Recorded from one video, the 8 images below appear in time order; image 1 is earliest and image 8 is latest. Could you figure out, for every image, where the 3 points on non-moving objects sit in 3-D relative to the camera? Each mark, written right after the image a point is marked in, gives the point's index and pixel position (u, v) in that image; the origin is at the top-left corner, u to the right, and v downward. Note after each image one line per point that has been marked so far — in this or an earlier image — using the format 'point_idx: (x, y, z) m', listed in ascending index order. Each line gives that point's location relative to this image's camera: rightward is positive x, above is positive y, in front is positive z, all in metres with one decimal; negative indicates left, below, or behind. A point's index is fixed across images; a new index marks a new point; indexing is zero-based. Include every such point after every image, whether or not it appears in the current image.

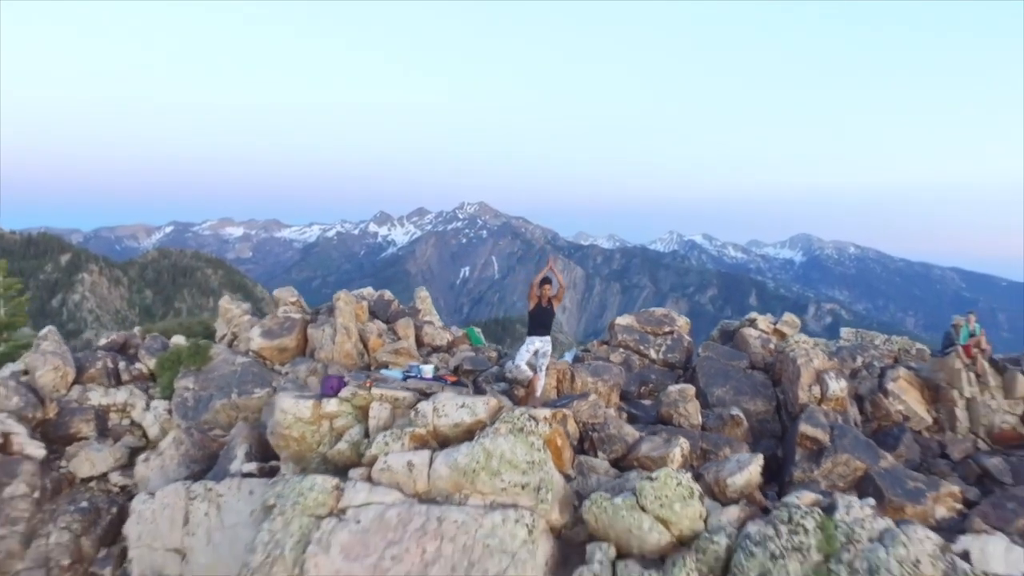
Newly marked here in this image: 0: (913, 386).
0: (+7.8, -1.9, +15.5) m
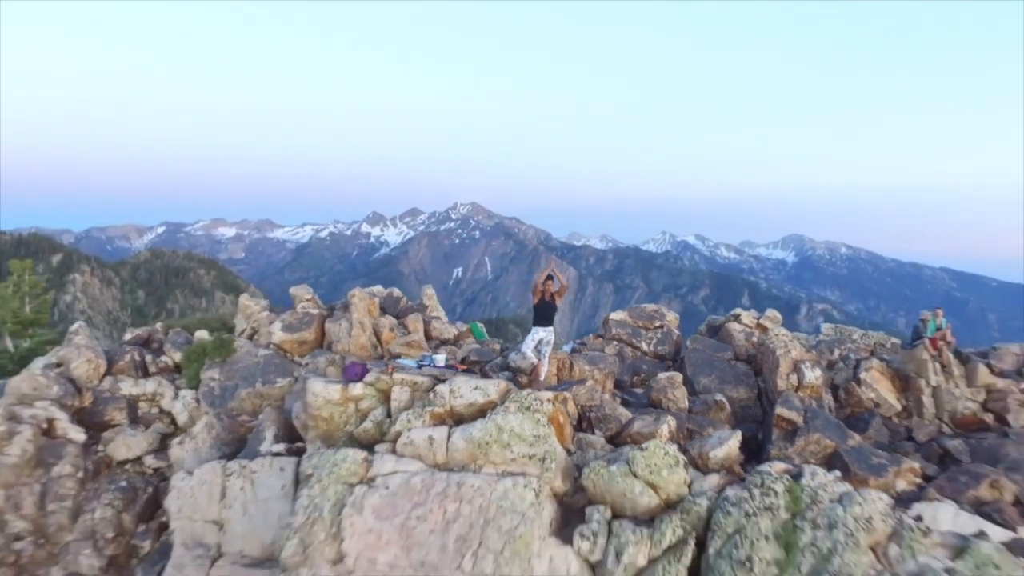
0: (+7.8, -1.8, +16.8) m
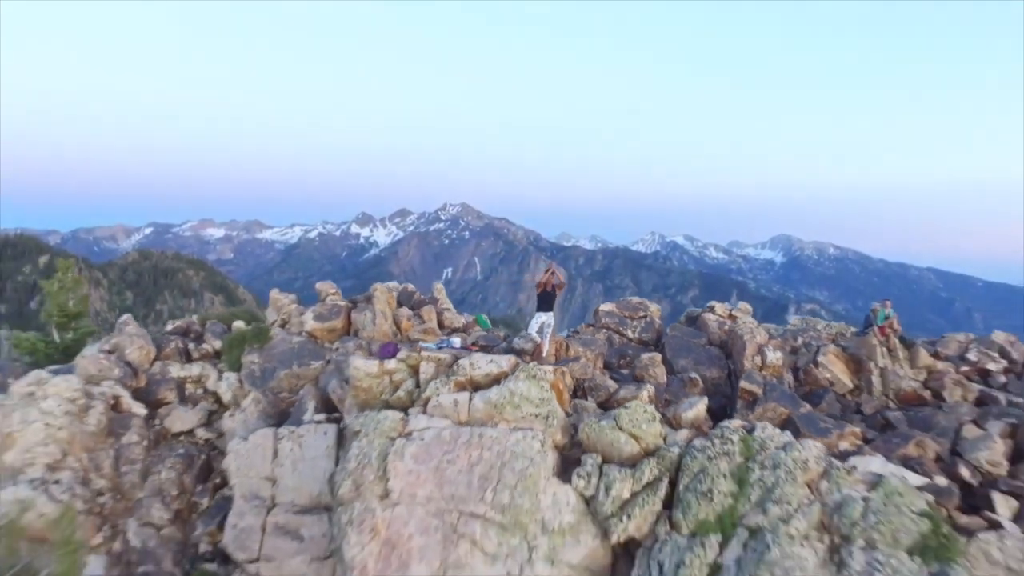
0: (+7.9, -1.7, +19.2) m
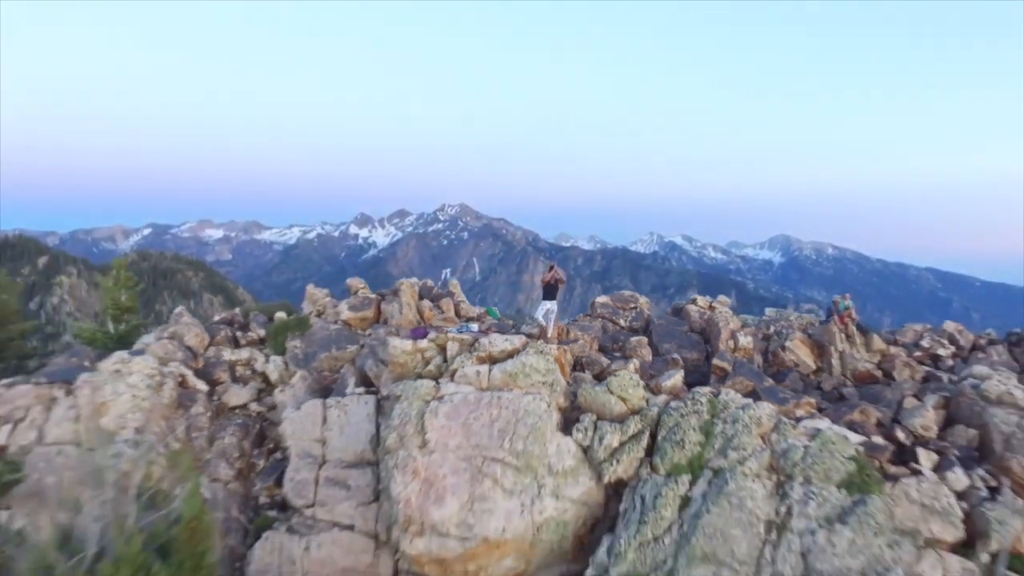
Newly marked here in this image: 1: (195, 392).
0: (+8.1, -1.6, +22.1) m
1: (-7.6, -2.5, +19.1) m
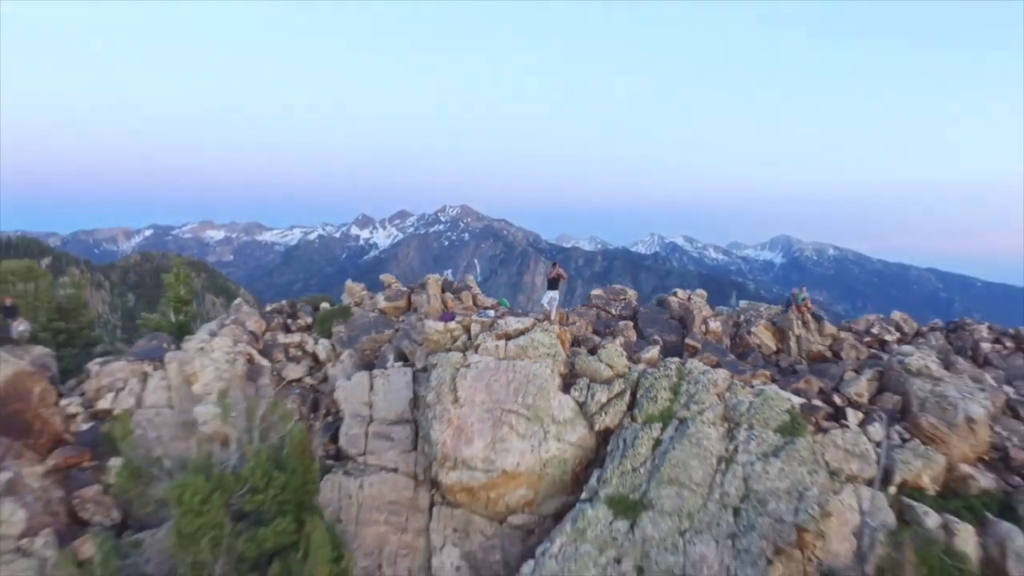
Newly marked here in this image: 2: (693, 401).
0: (+8.4, -1.4, +26.2) m
1: (-7.3, -2.3, +23.2) m
2: (+4.1, -2.6, +18.2) m
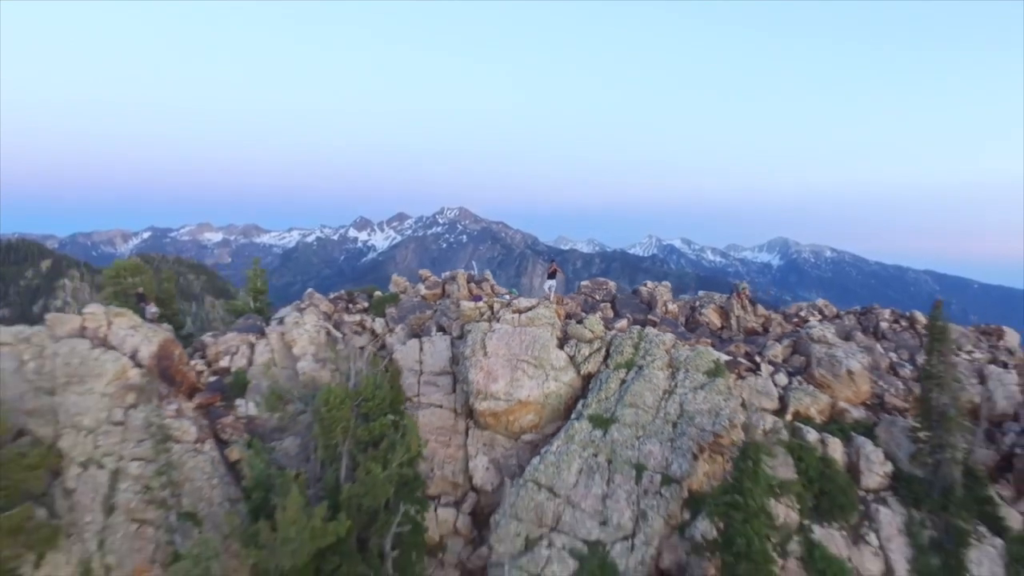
0: (+8.8, -1.0, +34.5) m
1: (-6.9, -1.9, +31.5) m
2: (+4.5, -2.2, +26.5) m
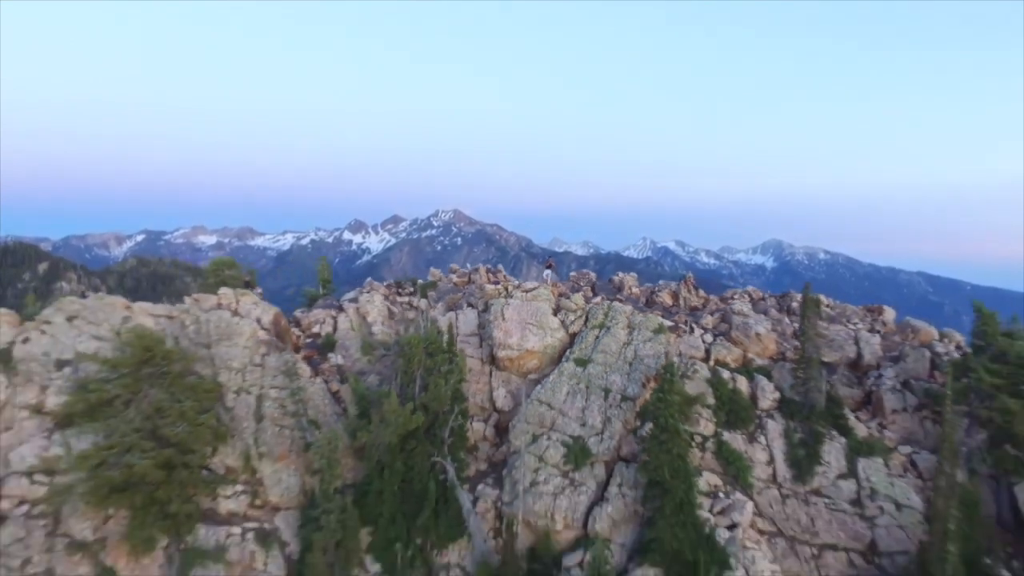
0: (+9.2, -0.4, +47.1) m
1: (-6.5, -1.3, +43.9) m
2: (+5.0, -1.5, +39.0) m
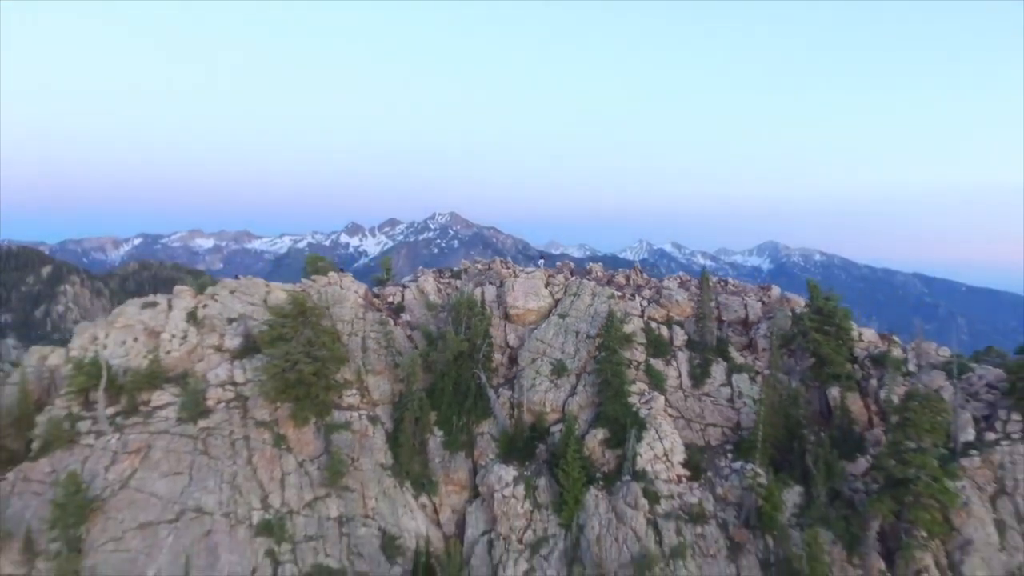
0: (+9.7, +1.0, +69.7) m
1: (-5.9, 0.0, +66.5) m
2: (+5.5, -0.2, +61.6) m
